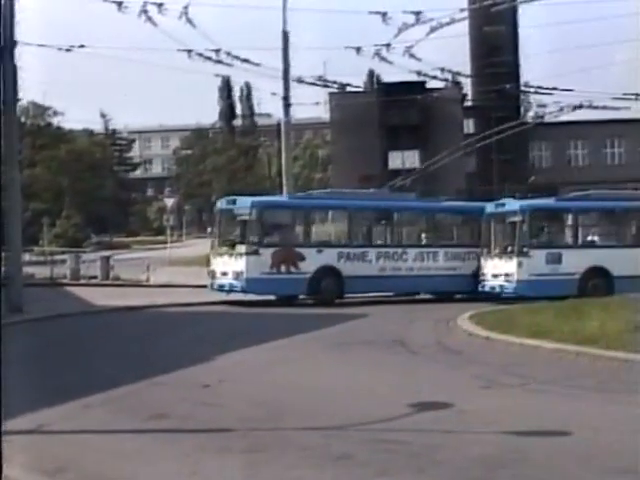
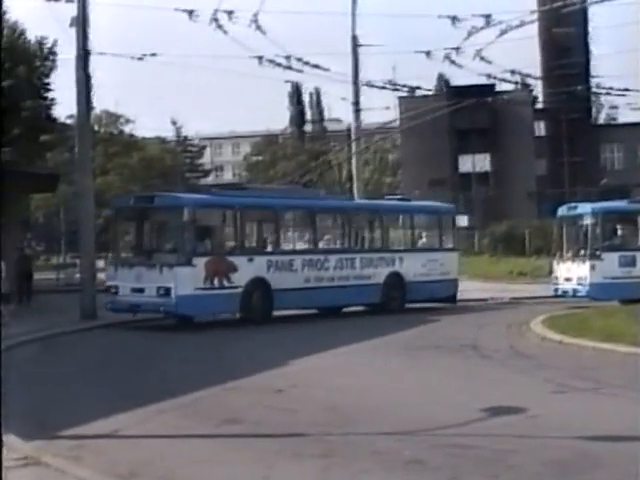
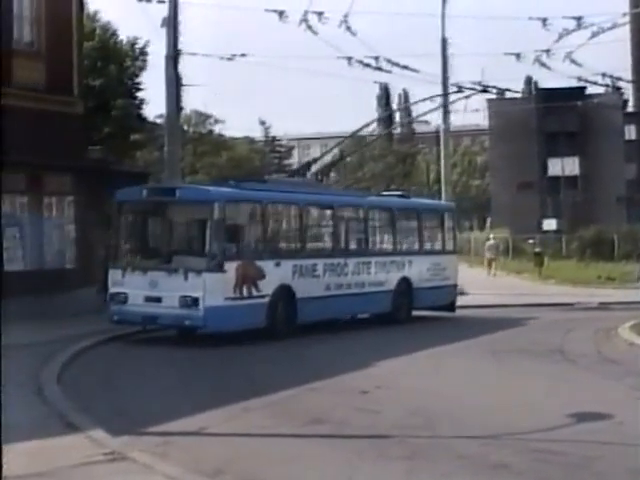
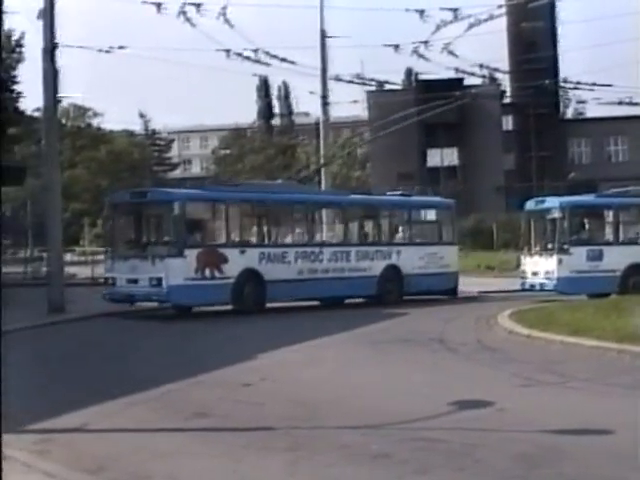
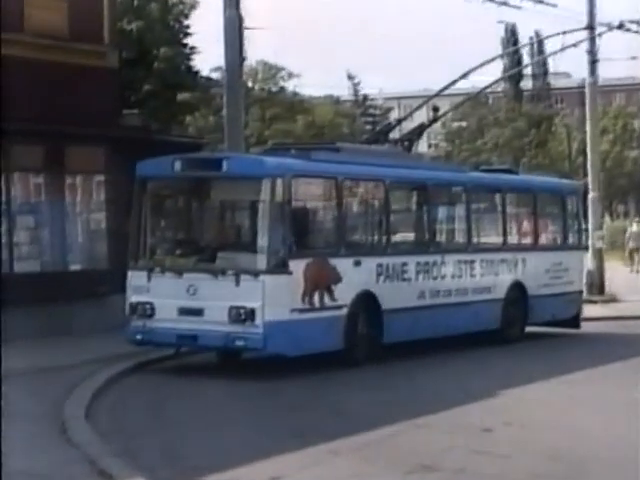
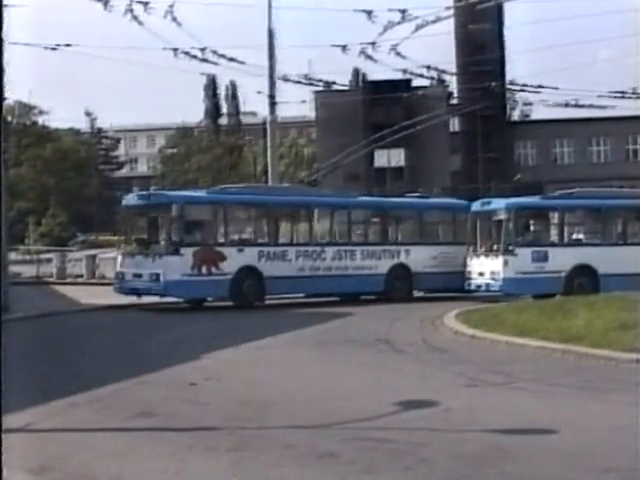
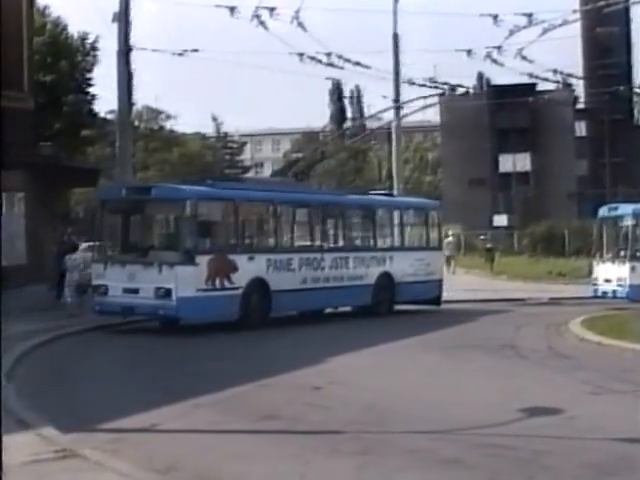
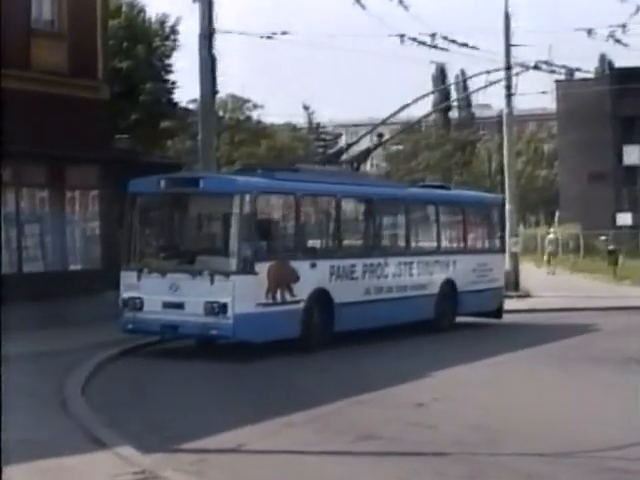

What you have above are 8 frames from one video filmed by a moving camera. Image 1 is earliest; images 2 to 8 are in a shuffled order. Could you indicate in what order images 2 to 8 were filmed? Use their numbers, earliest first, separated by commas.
6, 4, 2, 7, 3, 8, 5
